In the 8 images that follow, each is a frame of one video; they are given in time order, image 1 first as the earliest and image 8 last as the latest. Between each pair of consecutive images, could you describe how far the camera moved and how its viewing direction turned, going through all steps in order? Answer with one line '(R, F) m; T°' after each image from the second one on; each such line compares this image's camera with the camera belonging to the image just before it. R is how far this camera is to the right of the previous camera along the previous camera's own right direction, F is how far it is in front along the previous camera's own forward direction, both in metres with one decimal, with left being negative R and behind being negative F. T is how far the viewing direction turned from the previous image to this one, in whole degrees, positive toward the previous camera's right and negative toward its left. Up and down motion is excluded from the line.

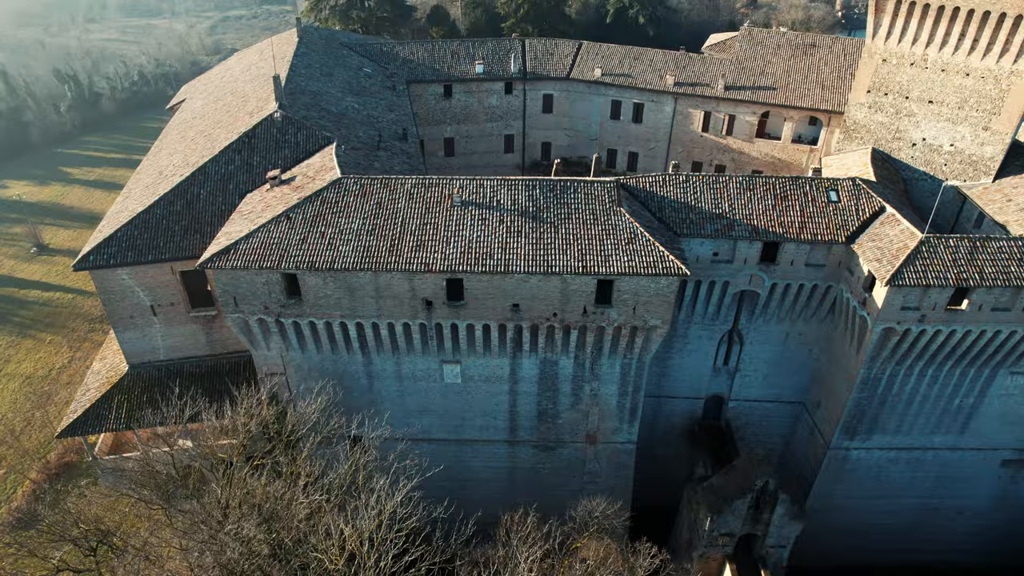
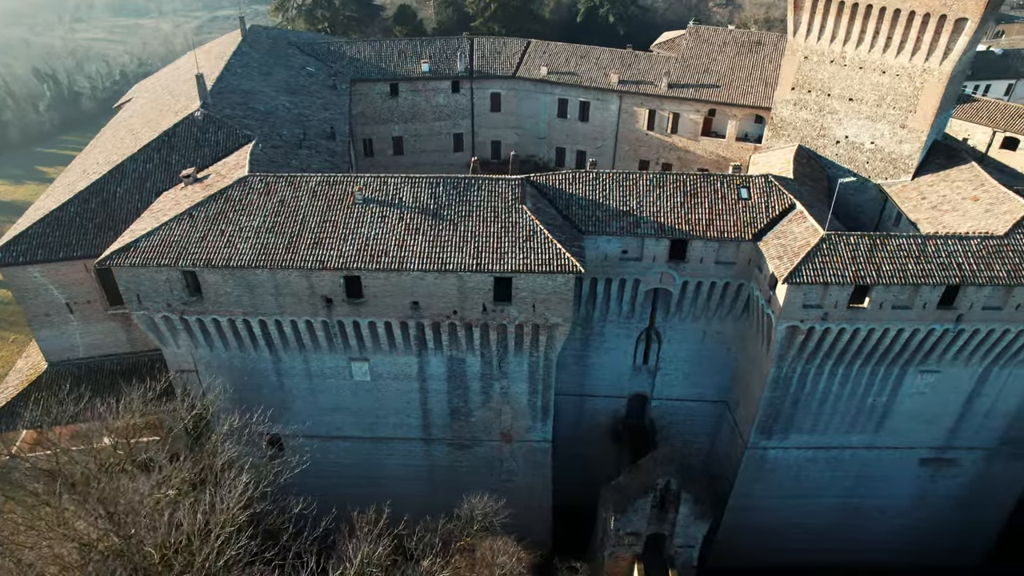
(+2.6, 0.0) m; 0°
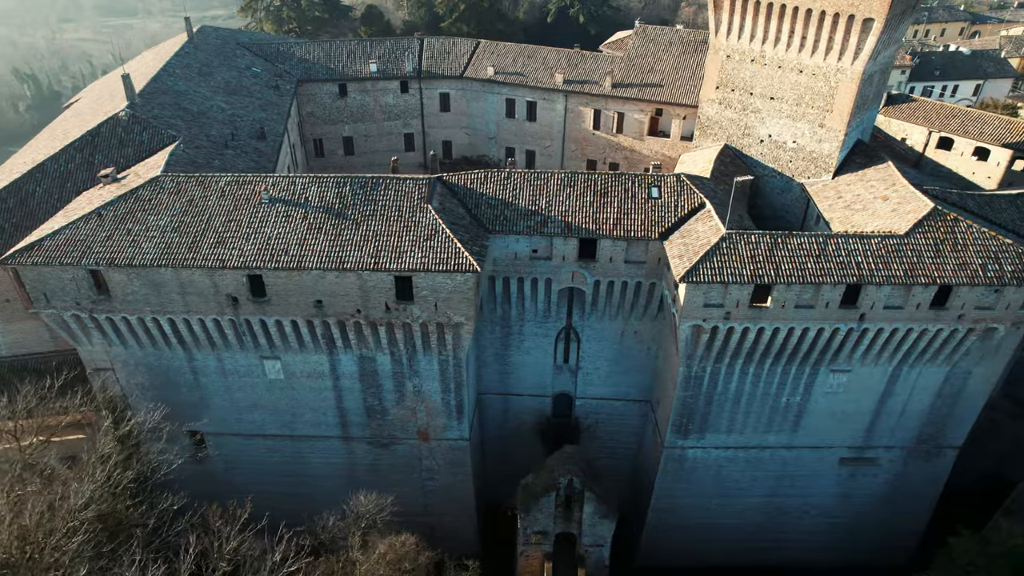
(+2.5, 0.0) m; 0°
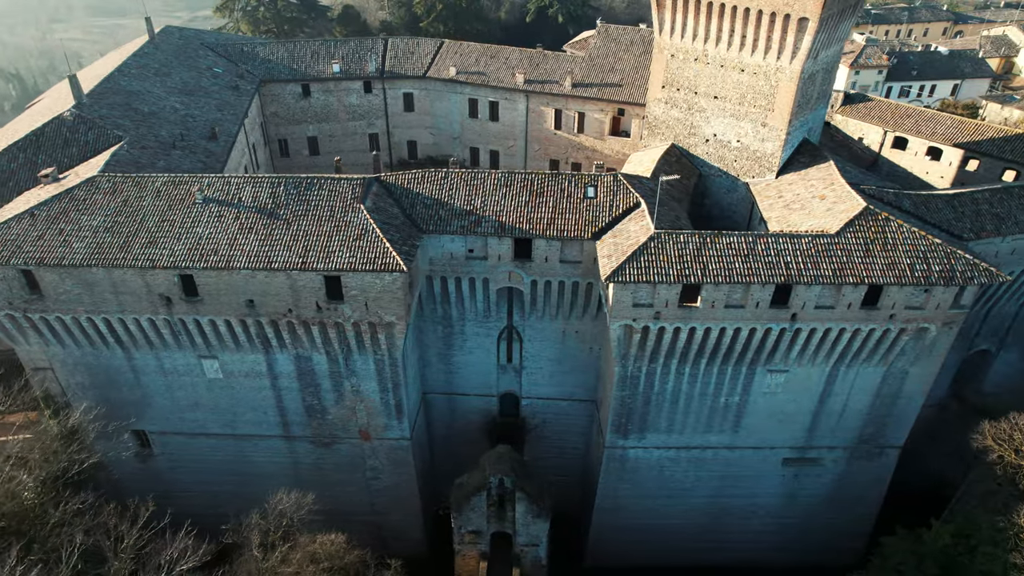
(+1.8, 0.0) m; 0°
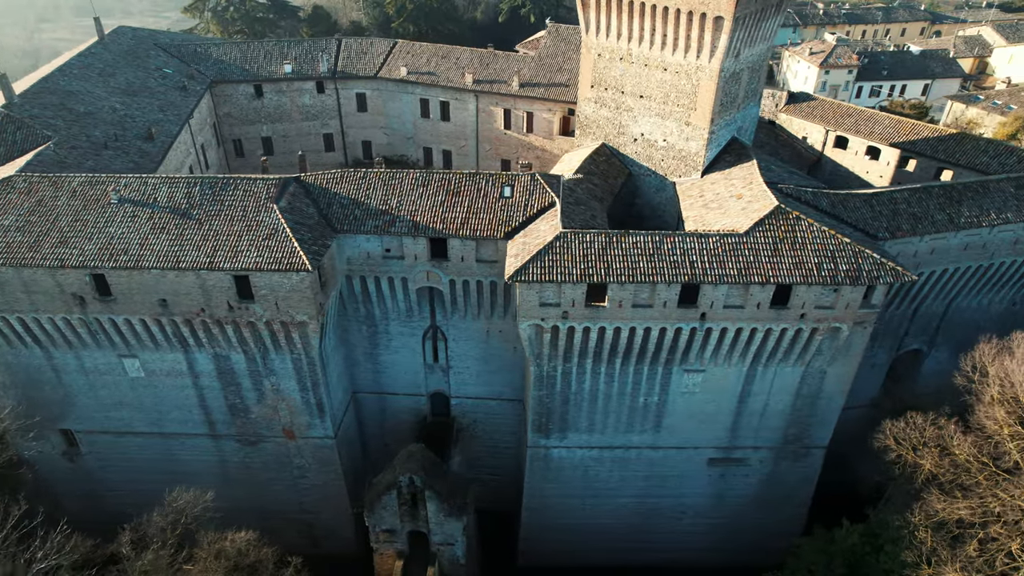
(+2.3, 0.0) m; 0°
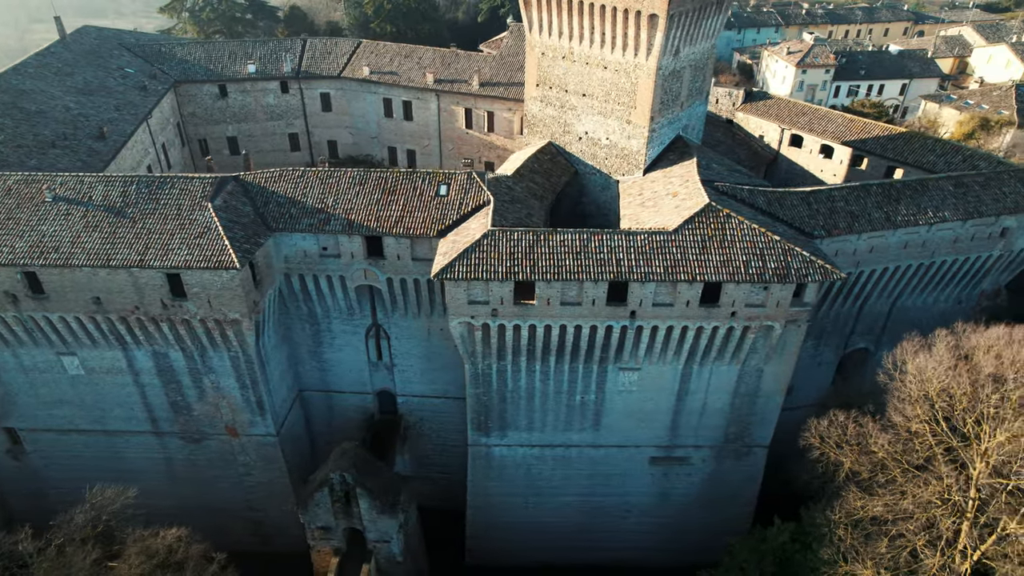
(+1.8, 0.0) m; 0°
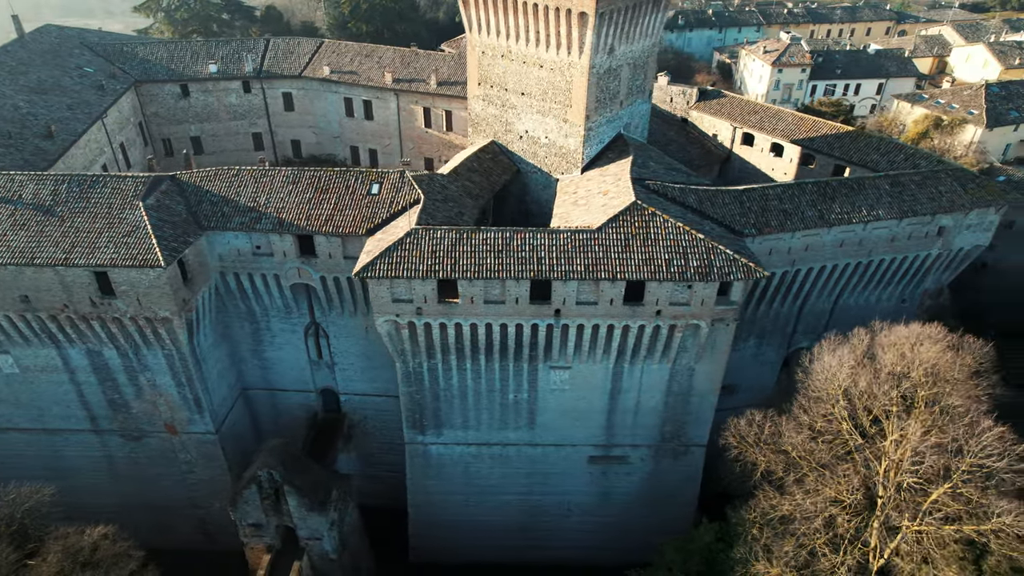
(+1.9, 0.0) m; 0°
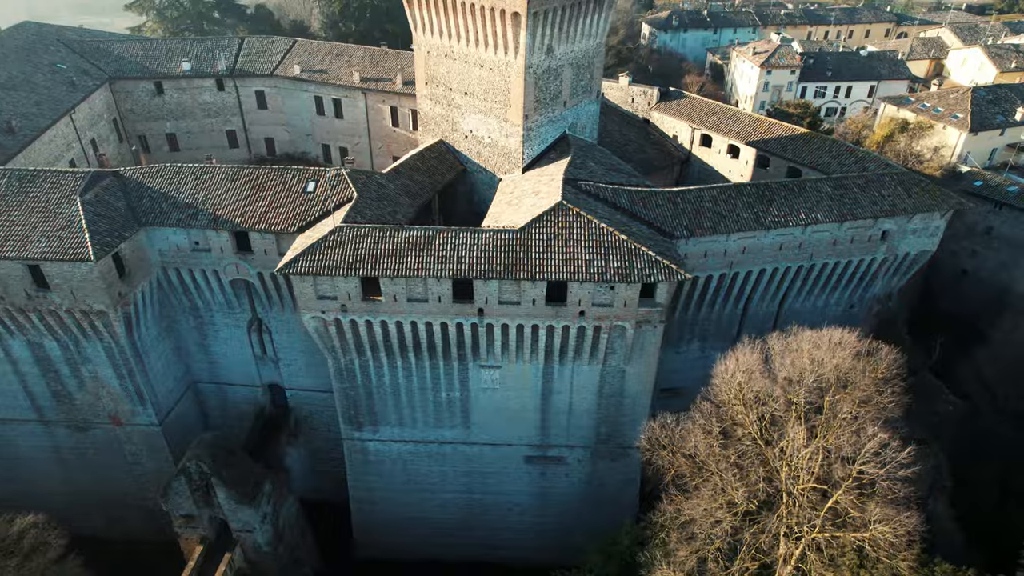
(+2.3, 0.0) m; -1°
